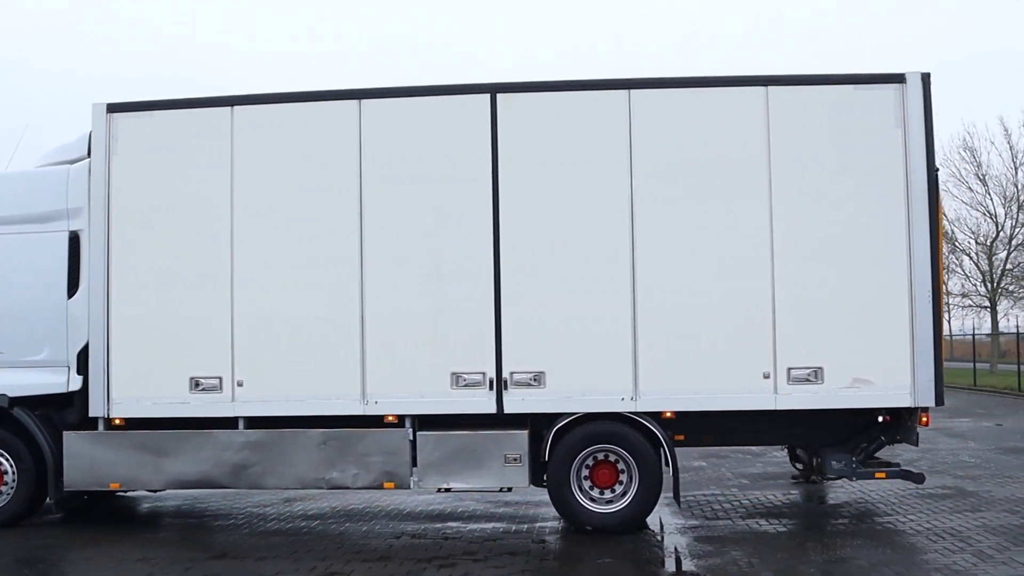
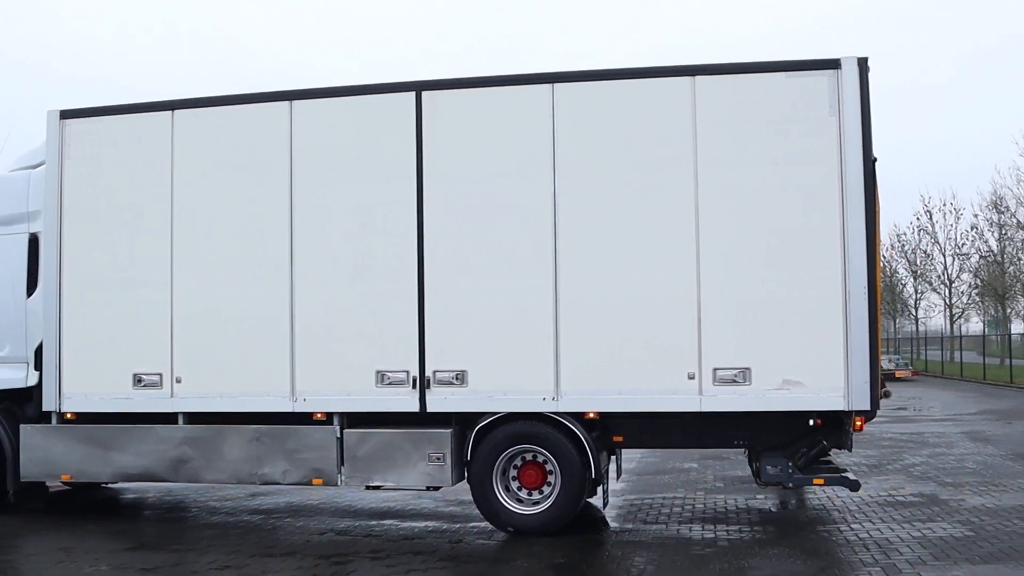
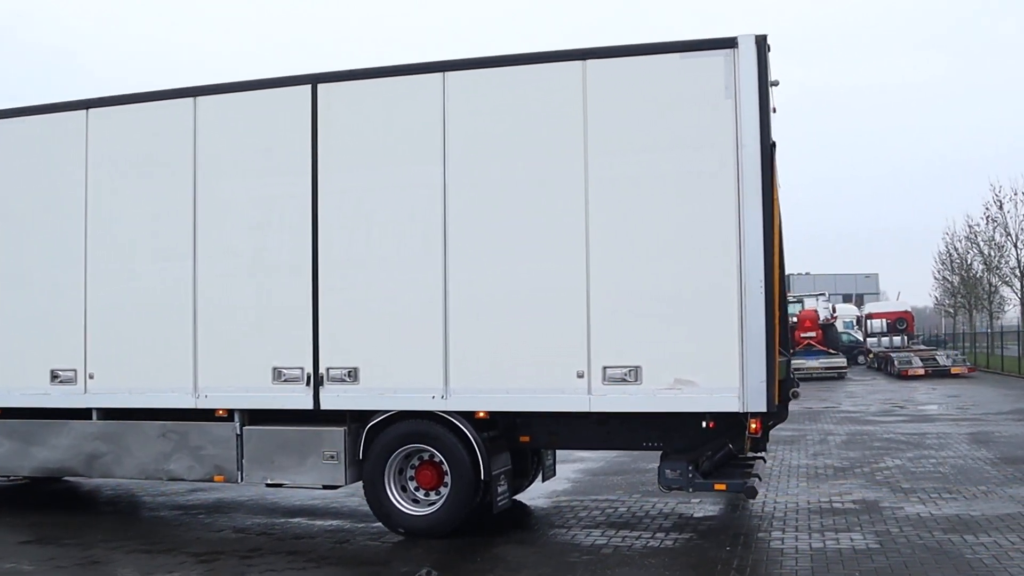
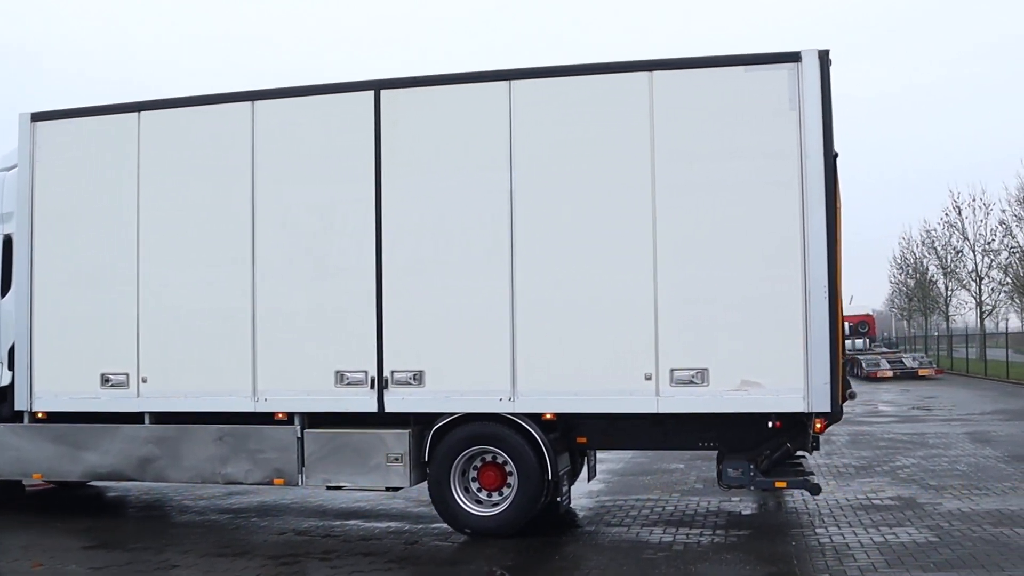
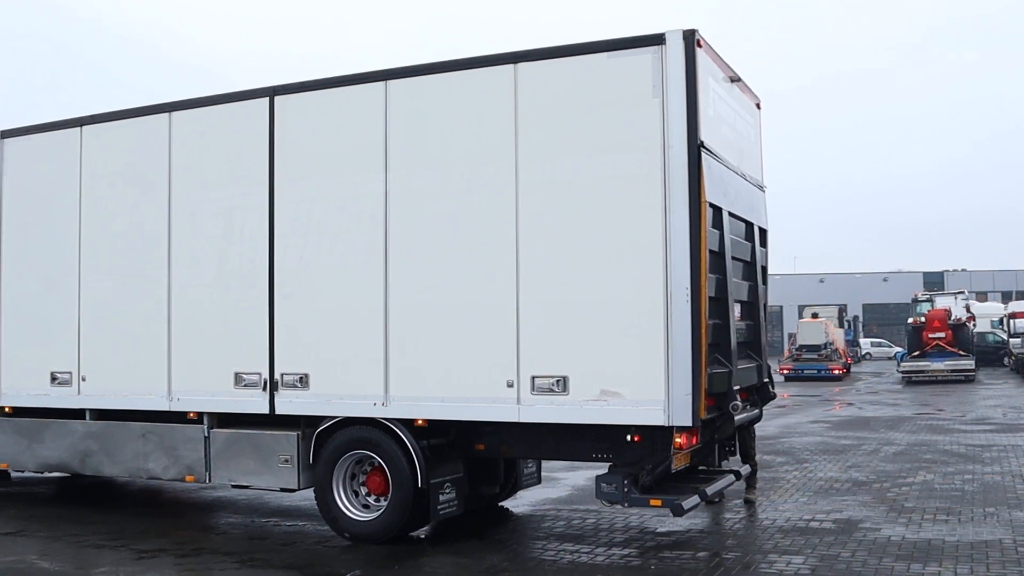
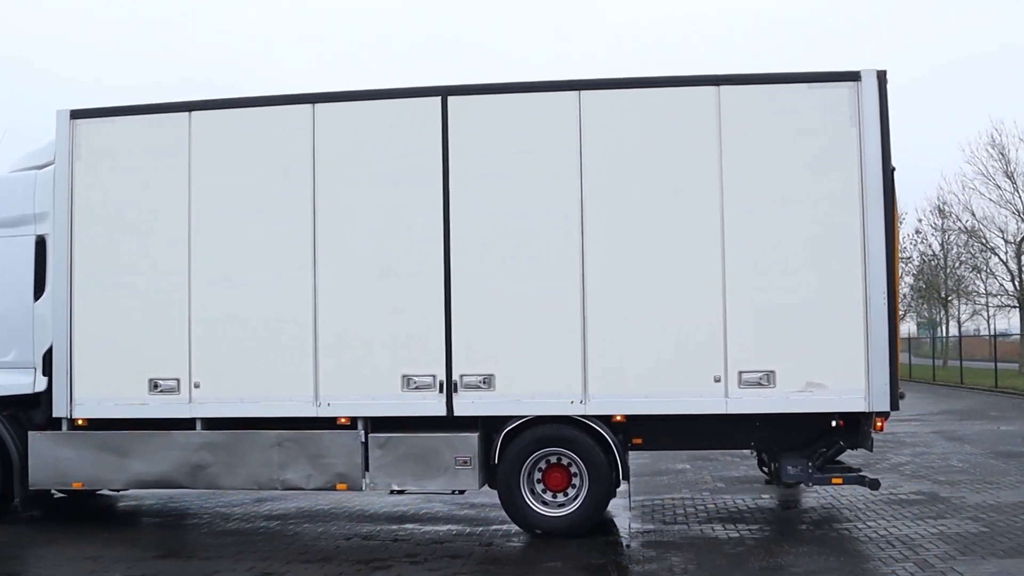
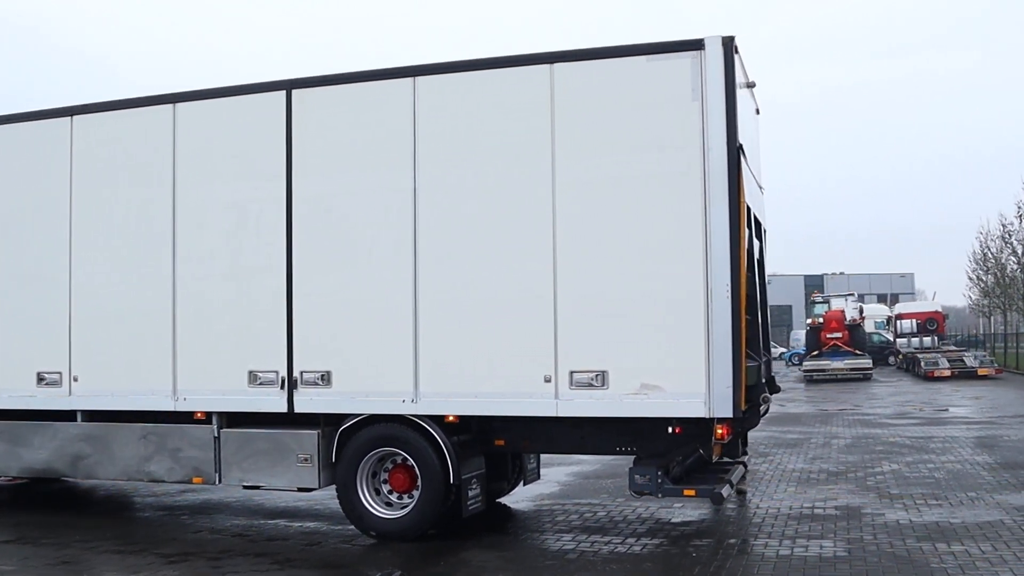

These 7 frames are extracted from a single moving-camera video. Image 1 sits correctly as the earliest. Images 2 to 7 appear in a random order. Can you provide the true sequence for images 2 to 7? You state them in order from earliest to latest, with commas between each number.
6, 2, 4, 3, 7, 5
